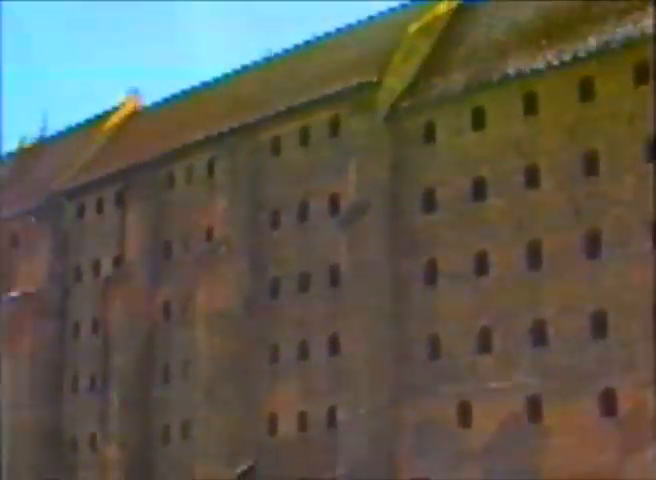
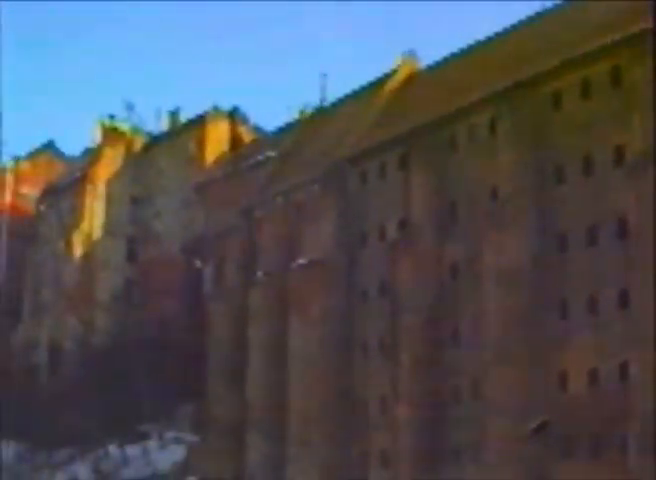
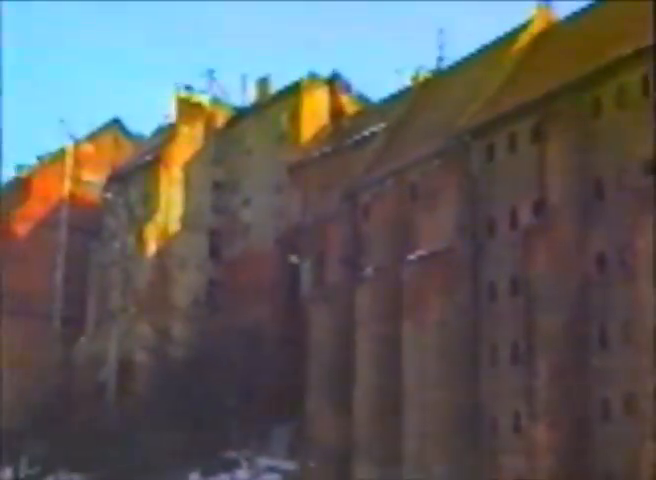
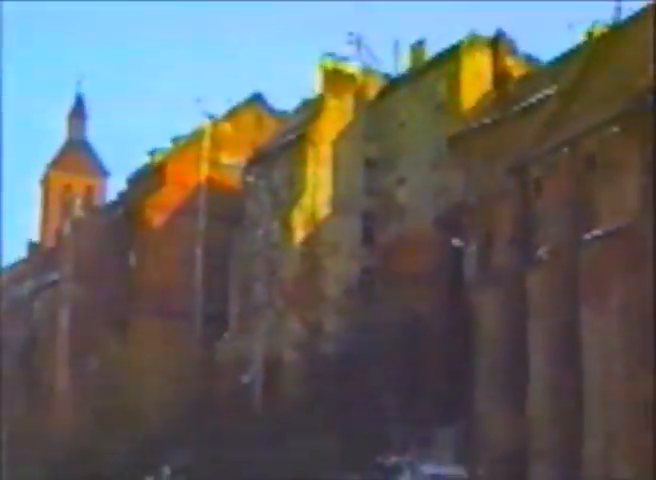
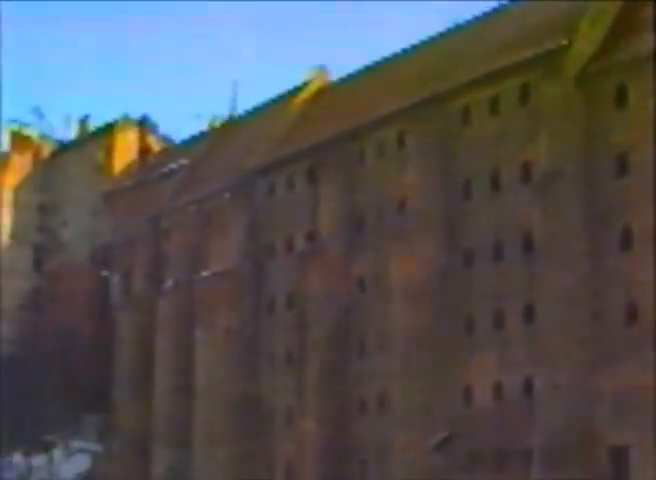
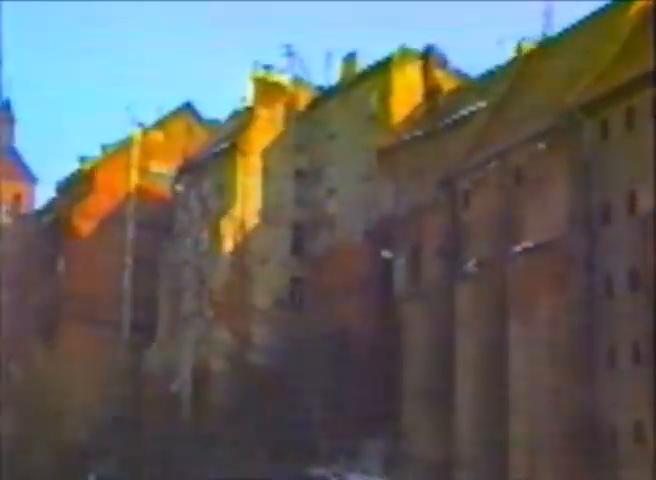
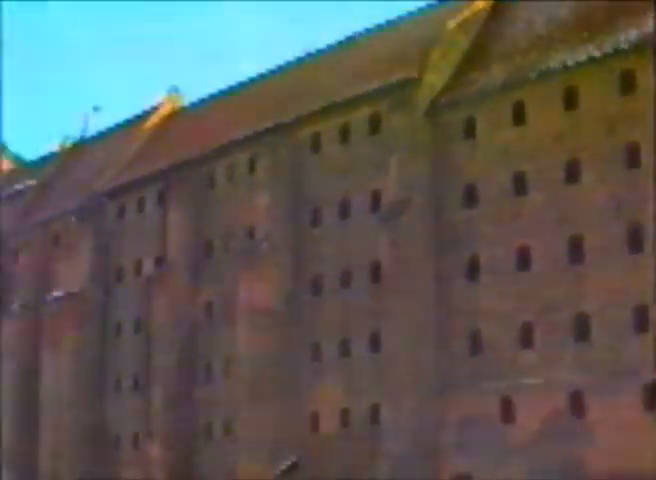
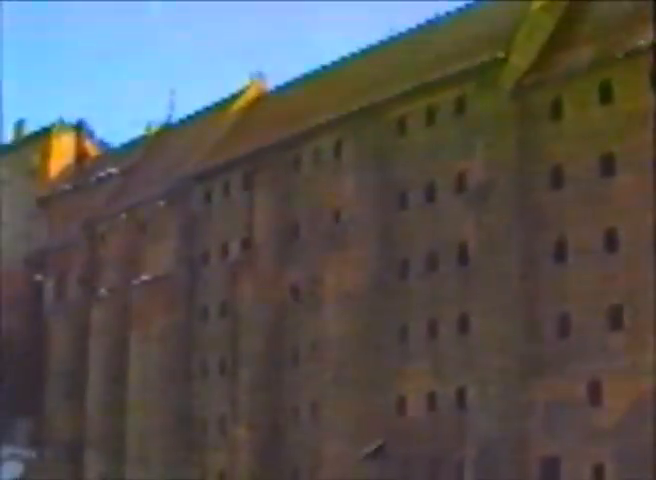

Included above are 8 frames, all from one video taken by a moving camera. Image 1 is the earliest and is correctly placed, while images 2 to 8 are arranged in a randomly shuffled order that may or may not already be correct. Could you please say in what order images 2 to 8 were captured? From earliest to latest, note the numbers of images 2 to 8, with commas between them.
7, 8, 5, 2, 3, 6, 4
